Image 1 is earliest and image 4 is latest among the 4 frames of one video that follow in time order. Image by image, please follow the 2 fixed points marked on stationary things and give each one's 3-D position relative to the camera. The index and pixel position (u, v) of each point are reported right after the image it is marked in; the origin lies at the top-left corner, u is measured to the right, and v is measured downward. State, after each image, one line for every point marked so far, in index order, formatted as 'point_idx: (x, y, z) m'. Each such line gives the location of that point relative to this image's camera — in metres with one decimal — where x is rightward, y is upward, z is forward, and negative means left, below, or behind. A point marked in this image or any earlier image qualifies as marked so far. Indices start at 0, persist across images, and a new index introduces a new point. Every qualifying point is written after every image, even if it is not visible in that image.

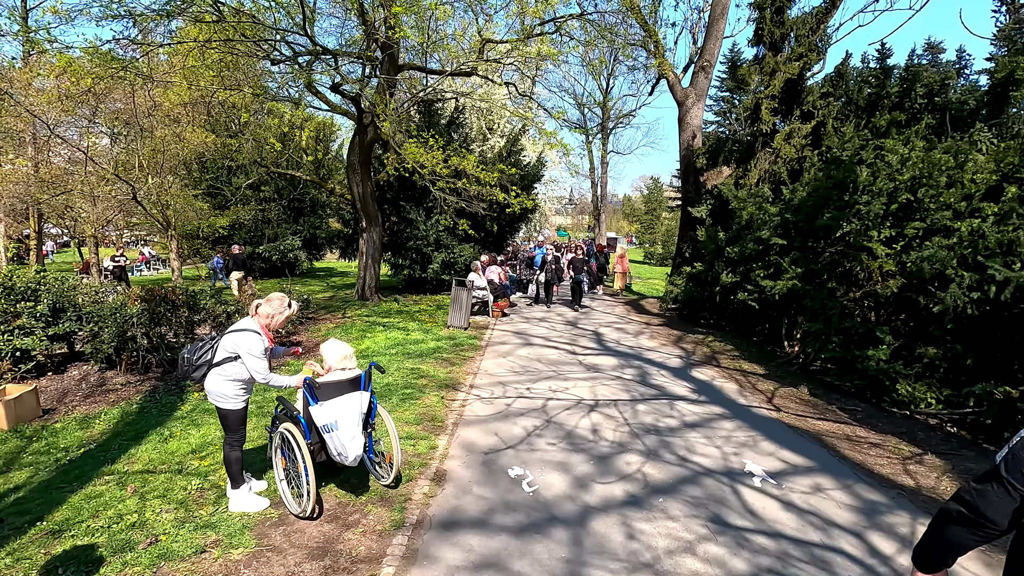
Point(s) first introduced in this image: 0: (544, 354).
0: (+0.5, -1.1, +9.2) m
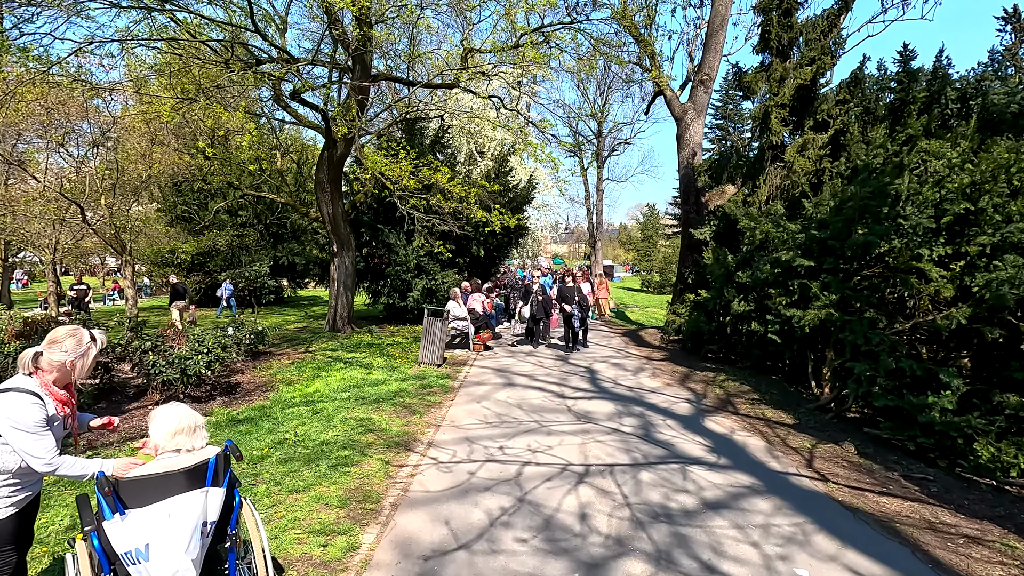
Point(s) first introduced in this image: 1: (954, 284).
0: (+0.2, -1.6, +7.7) m
1: (+4.9, 0.0, +5.9) m
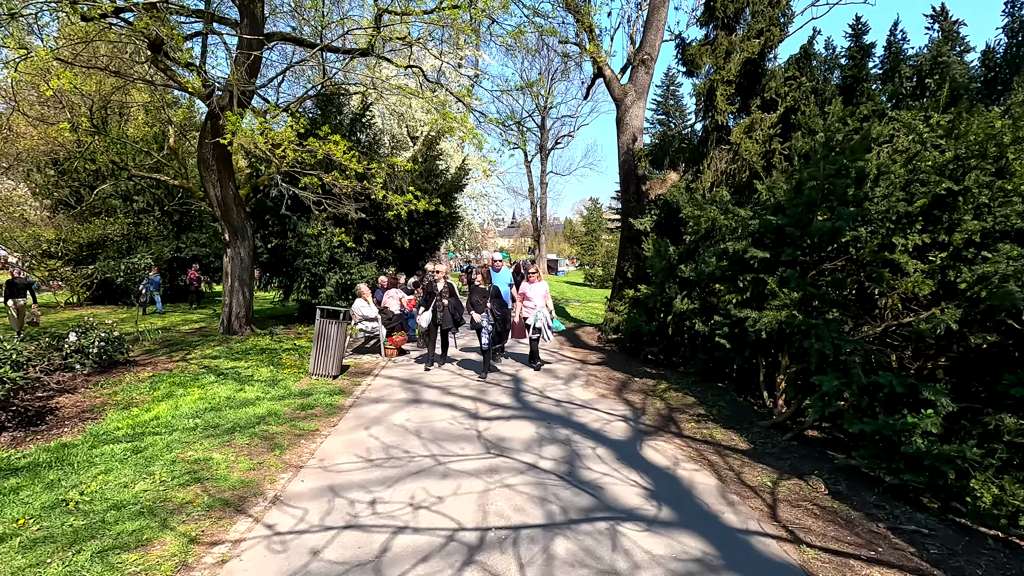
0: (-1.0, -1.5, +6.2) m
1: (+3.9, +0.1, +4.9) m
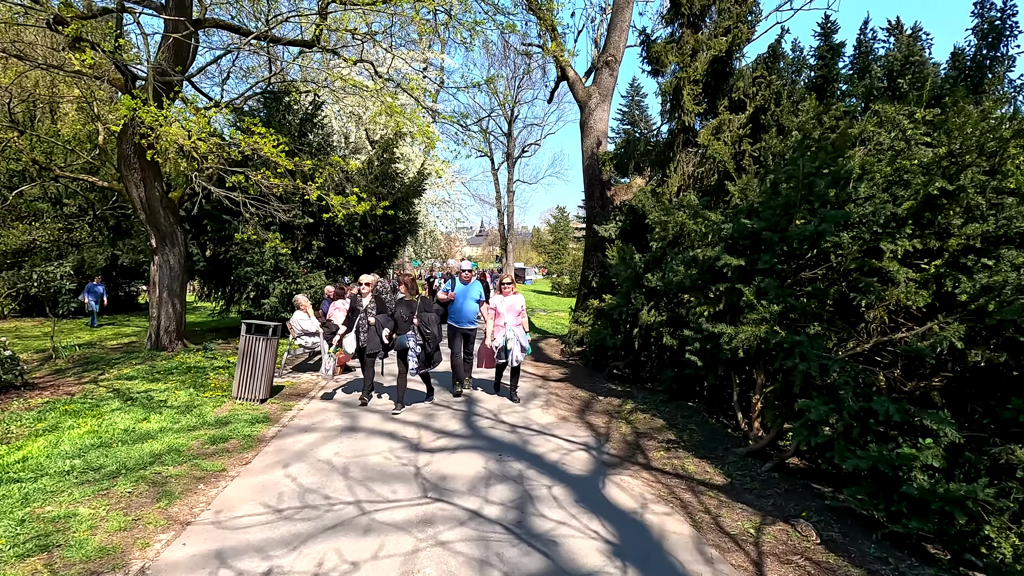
0: (-1.5, -1.7, +5.4) m
1: (+3.4, 0.0, +4.4) m
